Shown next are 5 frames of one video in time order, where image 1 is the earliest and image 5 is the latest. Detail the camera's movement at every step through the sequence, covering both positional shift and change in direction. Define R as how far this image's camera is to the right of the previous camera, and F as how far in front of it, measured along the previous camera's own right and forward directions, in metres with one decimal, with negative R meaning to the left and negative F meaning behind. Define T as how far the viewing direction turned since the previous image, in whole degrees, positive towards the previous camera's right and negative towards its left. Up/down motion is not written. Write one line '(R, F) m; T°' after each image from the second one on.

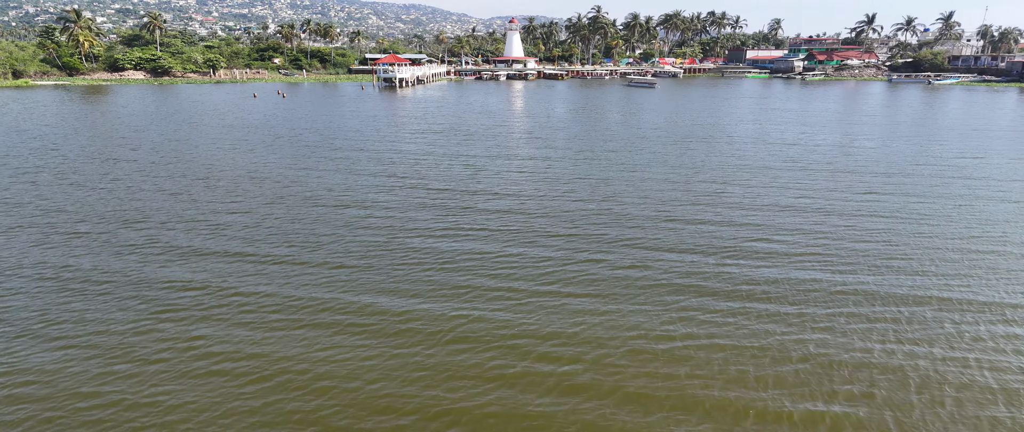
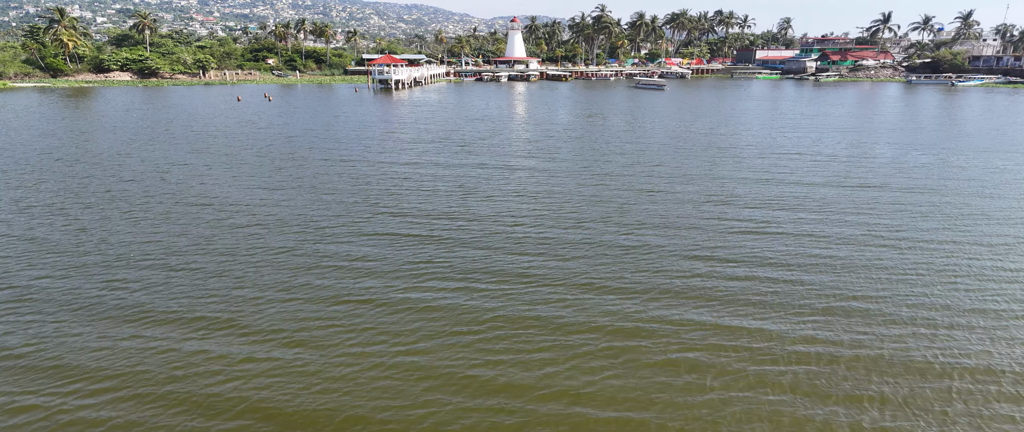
(+0.2, +4.1) m; 0°
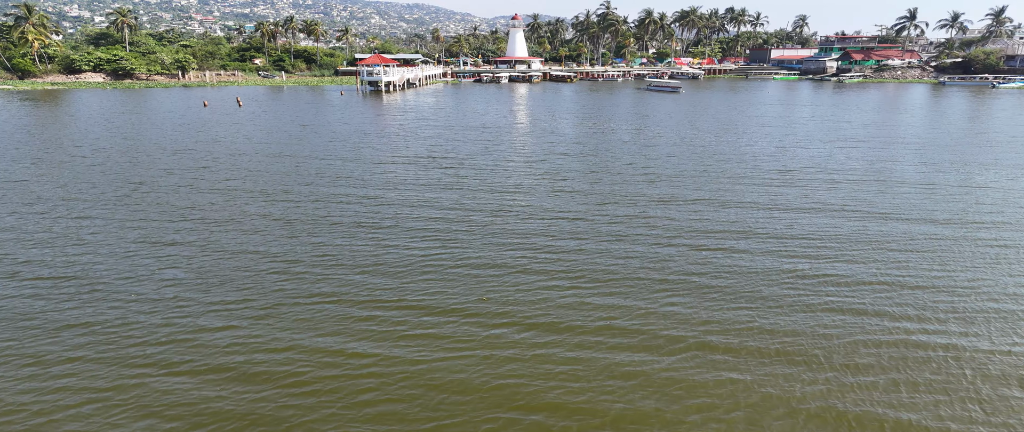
(+0.3, +6.7) m; 0°
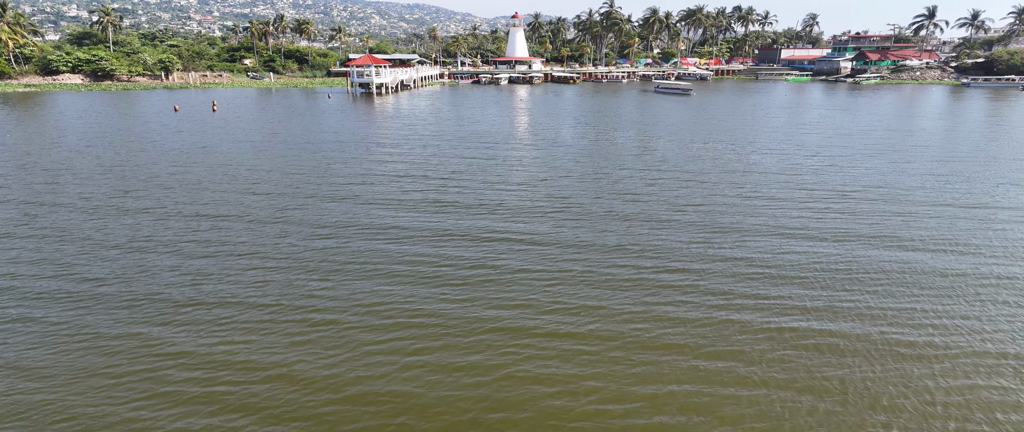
(+0.2, +4.5) m; 0°
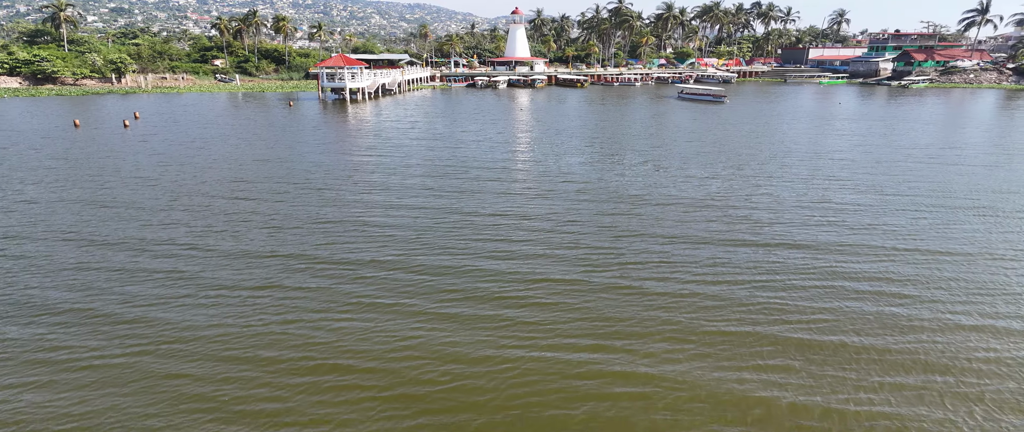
(+0.4, +11.0) m; 0°
